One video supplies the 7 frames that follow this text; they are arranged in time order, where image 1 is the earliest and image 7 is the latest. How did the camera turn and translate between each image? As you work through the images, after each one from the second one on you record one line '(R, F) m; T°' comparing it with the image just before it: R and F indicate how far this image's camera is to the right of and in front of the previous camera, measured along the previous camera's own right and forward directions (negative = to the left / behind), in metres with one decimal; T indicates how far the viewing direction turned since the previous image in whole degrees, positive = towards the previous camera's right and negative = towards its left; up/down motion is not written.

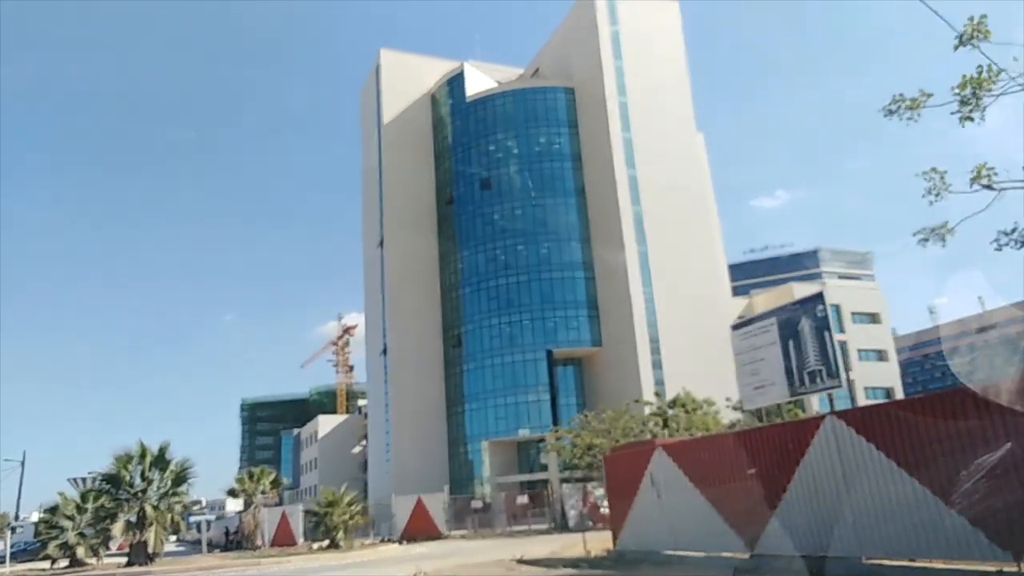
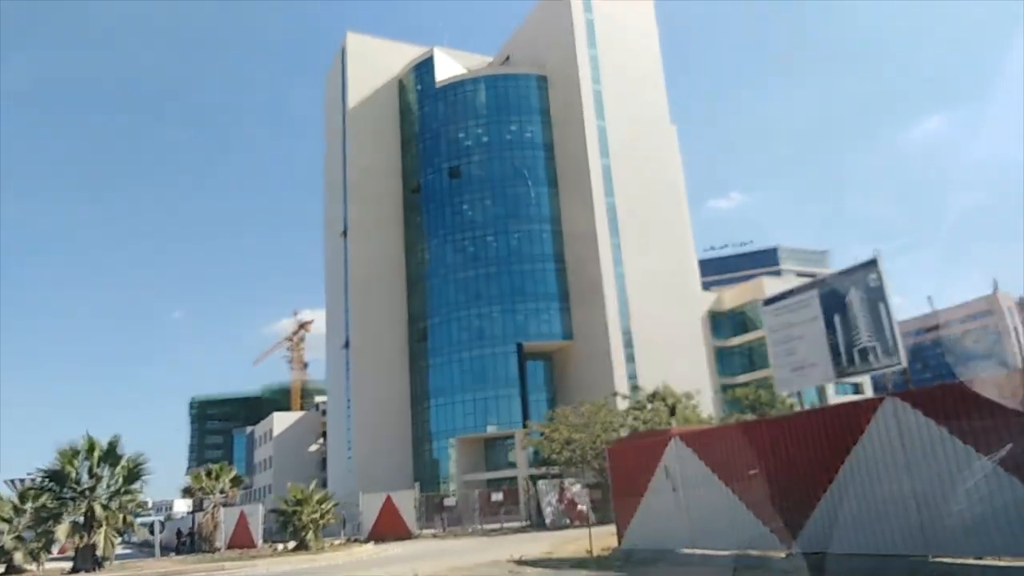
(-0.8, +1.5) m; +3°
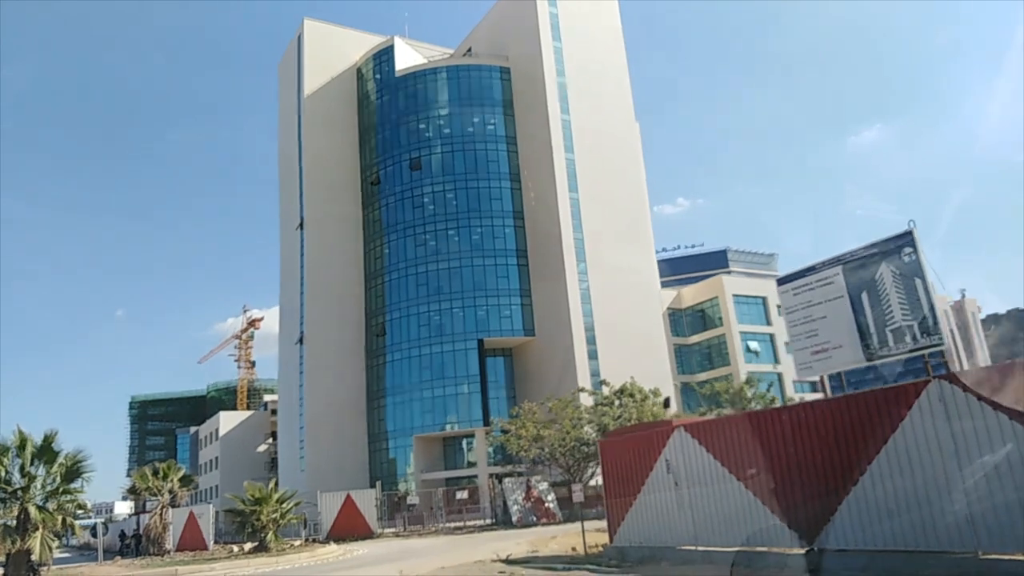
(-0.7, +1.0) m; +4°
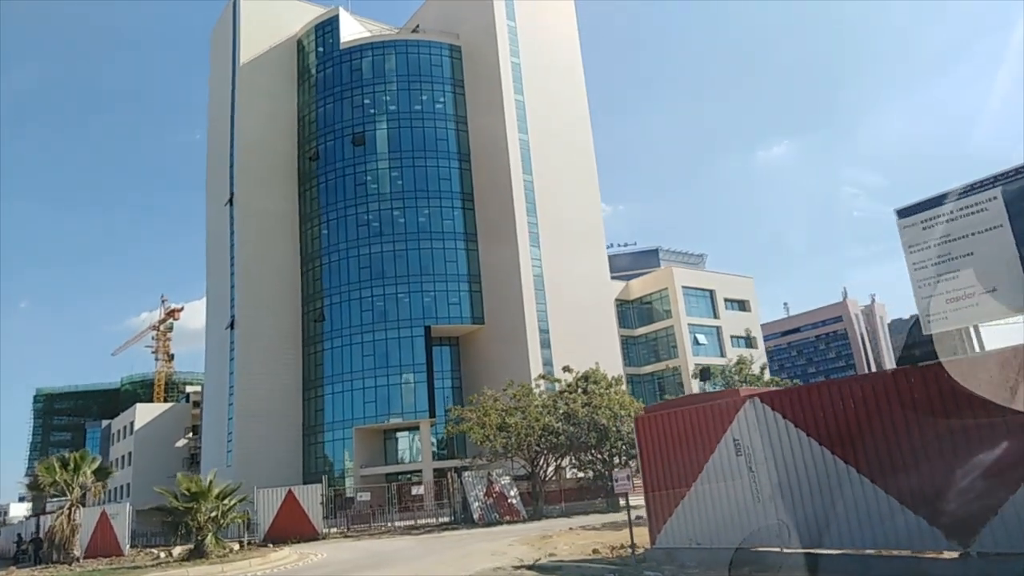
(-1.5, +2.7) m; +6°
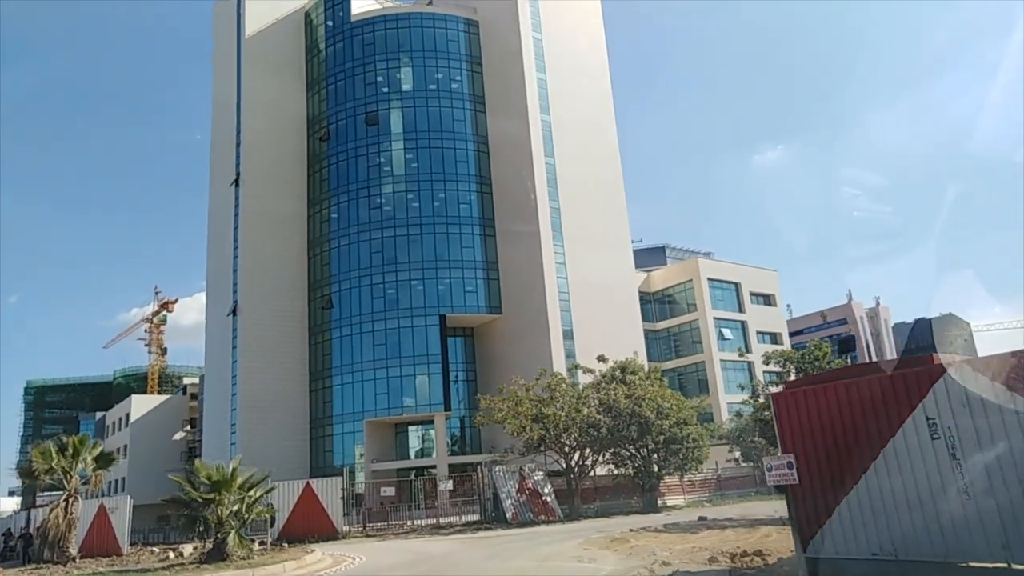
(-1.5, +2.3) m; 0°
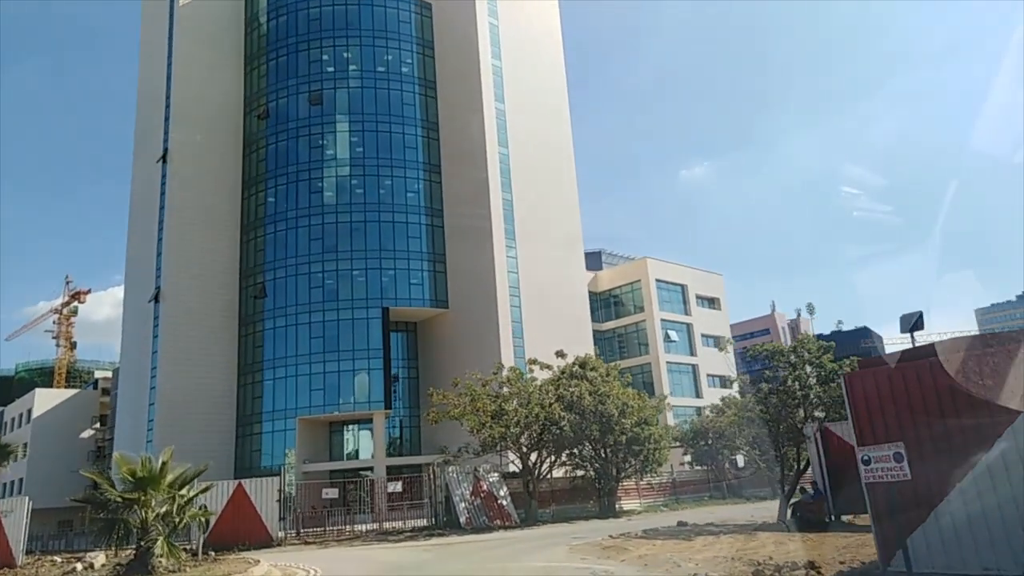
(-1.0, +1.9) m; +5°
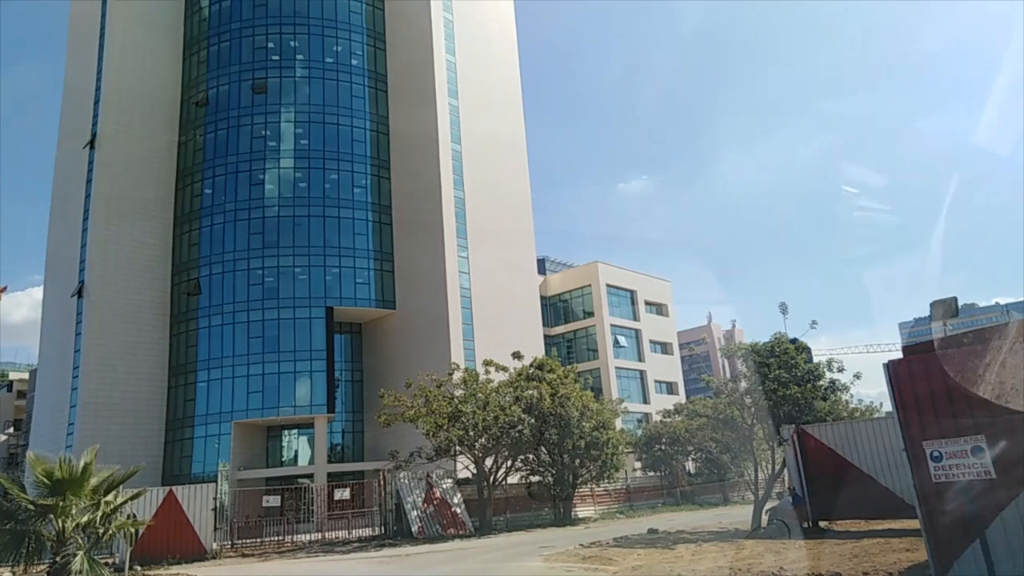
(-0.6, +1.2) m; +5°
